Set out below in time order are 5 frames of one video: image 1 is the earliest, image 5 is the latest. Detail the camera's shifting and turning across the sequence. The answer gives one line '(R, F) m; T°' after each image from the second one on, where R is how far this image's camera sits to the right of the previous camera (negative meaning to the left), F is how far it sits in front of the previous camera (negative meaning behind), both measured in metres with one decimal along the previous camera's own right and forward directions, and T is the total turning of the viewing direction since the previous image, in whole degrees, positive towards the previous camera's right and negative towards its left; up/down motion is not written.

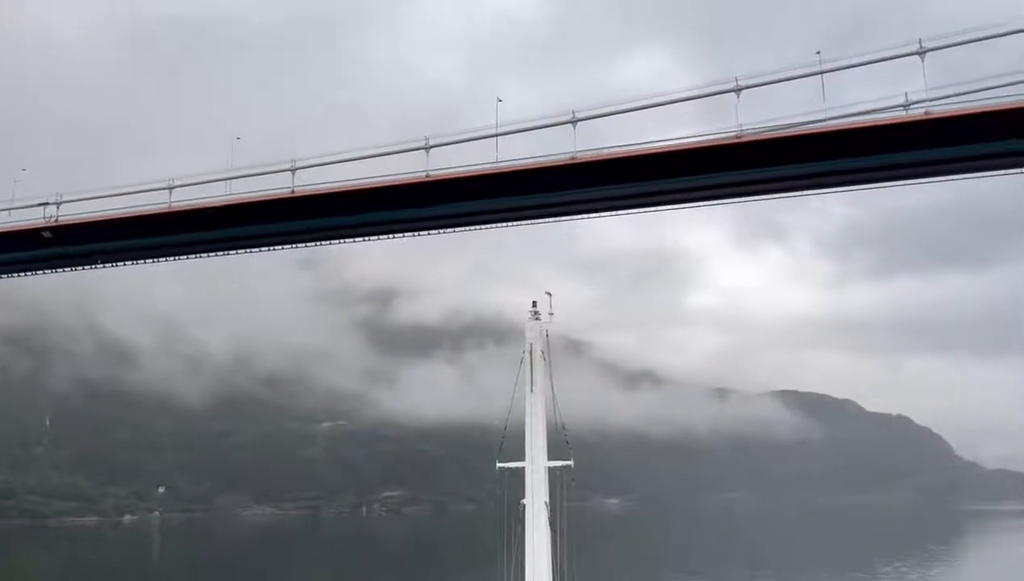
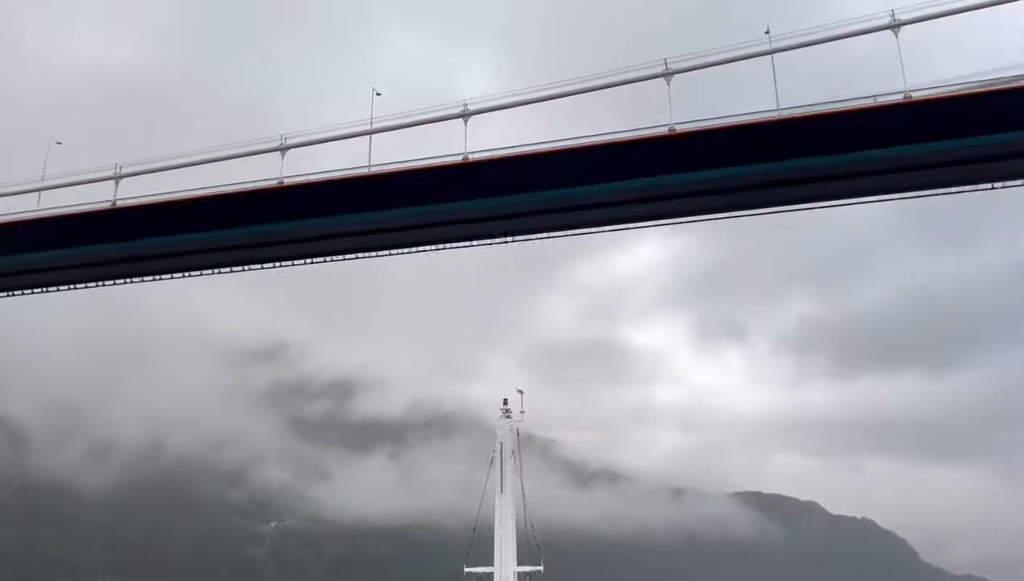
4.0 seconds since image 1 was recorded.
(+0.7, +1.7) m; +2°
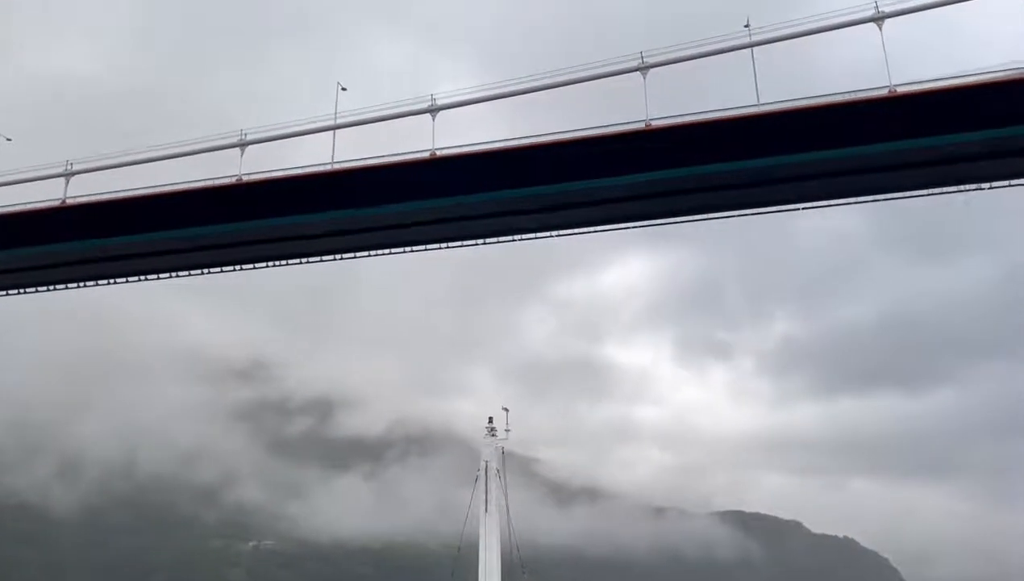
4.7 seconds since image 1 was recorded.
(+0.1, +0.3) m; +1°
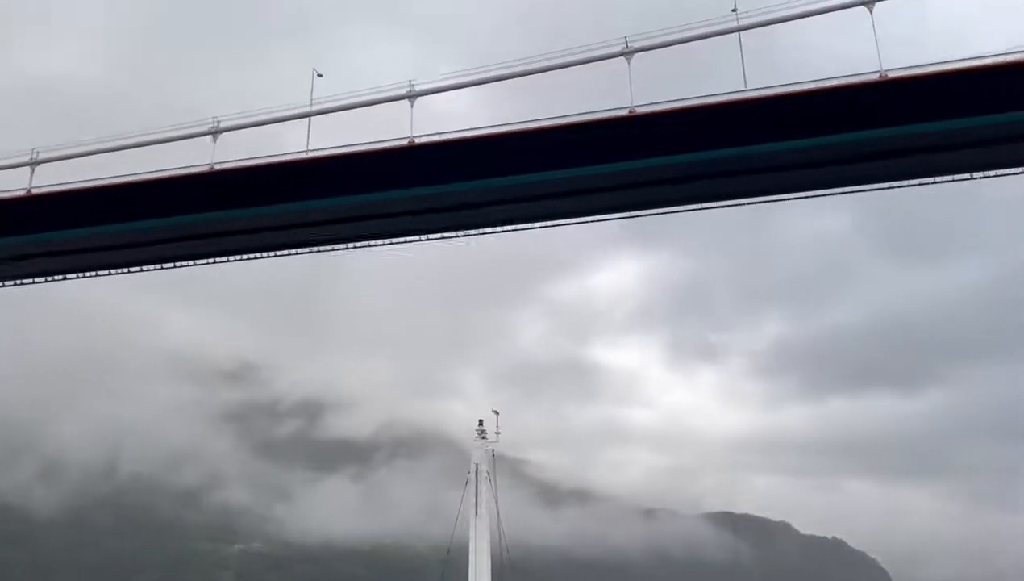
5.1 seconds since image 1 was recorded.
(+0.1, +0.2) m; +1°
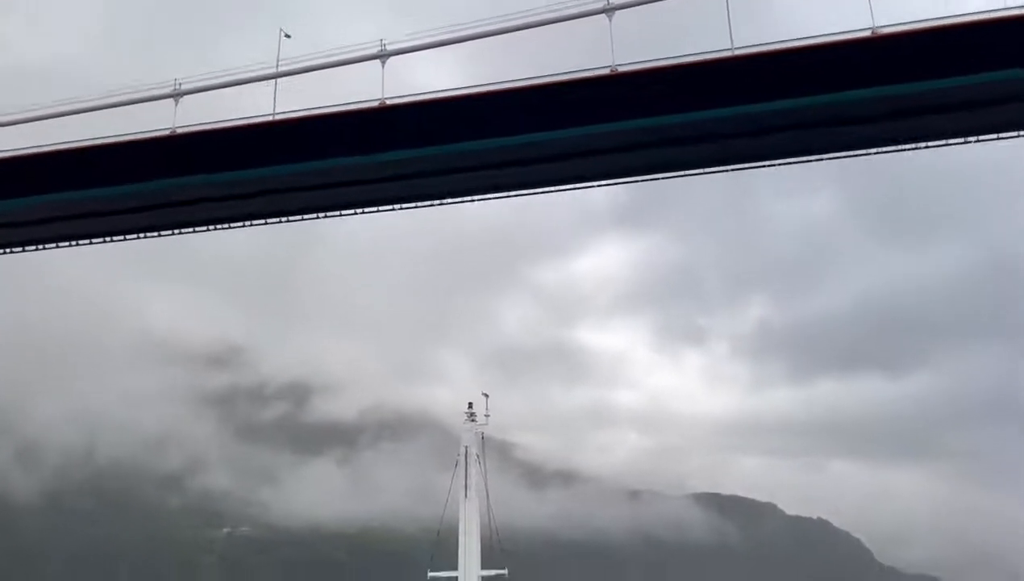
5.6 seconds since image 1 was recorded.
(+0.1, +0.2) m; +1°
